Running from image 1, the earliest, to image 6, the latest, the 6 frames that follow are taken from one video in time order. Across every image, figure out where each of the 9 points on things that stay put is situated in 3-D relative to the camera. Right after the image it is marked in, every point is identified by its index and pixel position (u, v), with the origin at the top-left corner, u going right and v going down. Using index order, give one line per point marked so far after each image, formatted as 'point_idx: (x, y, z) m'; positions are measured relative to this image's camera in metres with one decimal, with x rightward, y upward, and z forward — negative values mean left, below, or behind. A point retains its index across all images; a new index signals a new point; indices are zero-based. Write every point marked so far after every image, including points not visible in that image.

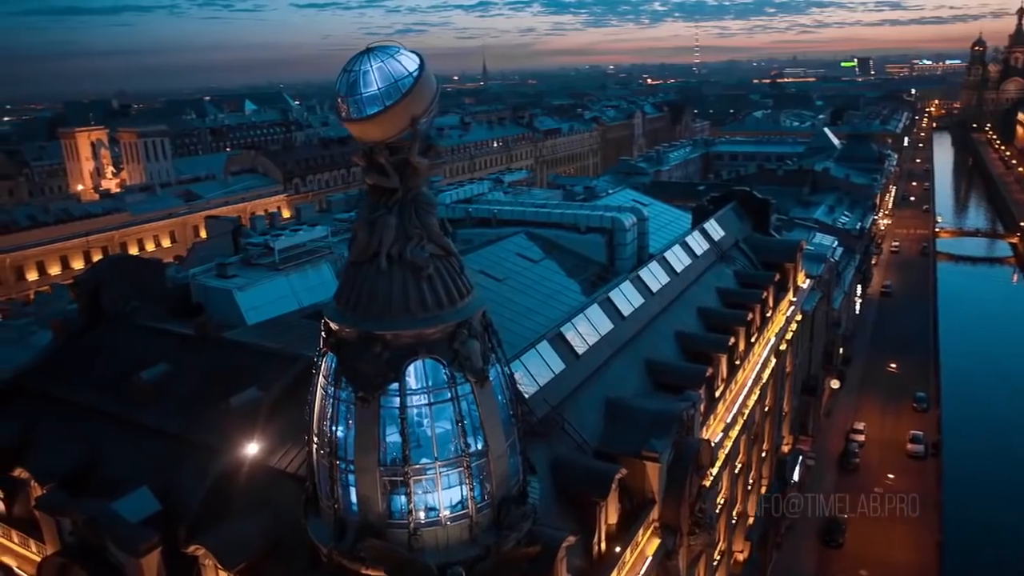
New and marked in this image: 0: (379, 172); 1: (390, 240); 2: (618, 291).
0: (-1.7, +1.5, +10.0) m
1: (-1.6, +0.6, +10.0) m
2: (+2.7, -0.1, +19.7) m
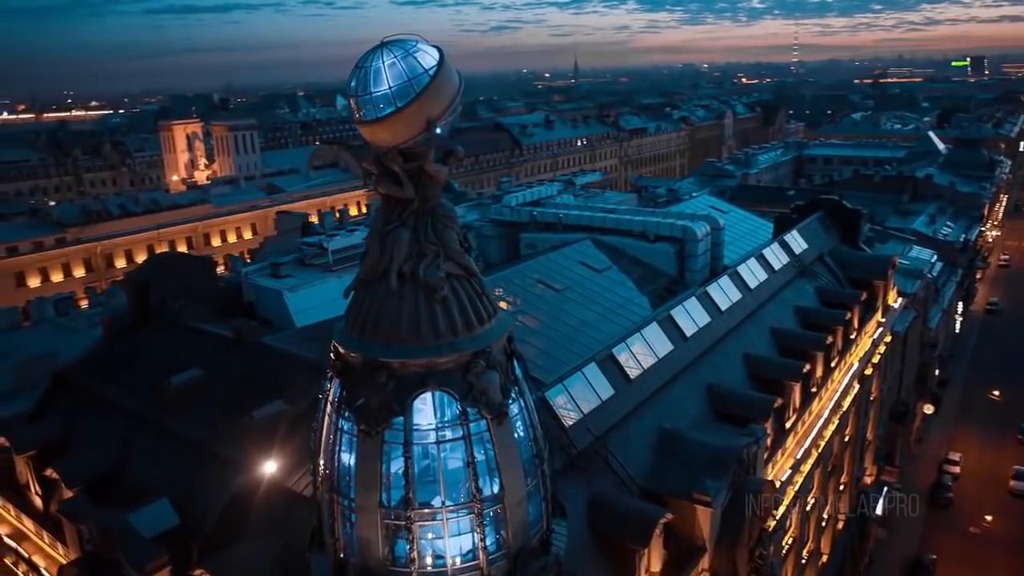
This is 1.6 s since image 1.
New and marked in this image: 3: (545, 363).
0: (-1.4, +1.2, +9.0) m
1: (-1.3, +0.4, +9.0) m
2: (+3.9, -0.5, +18.1) m
3: (+0.7, -1.8, +18.0) m
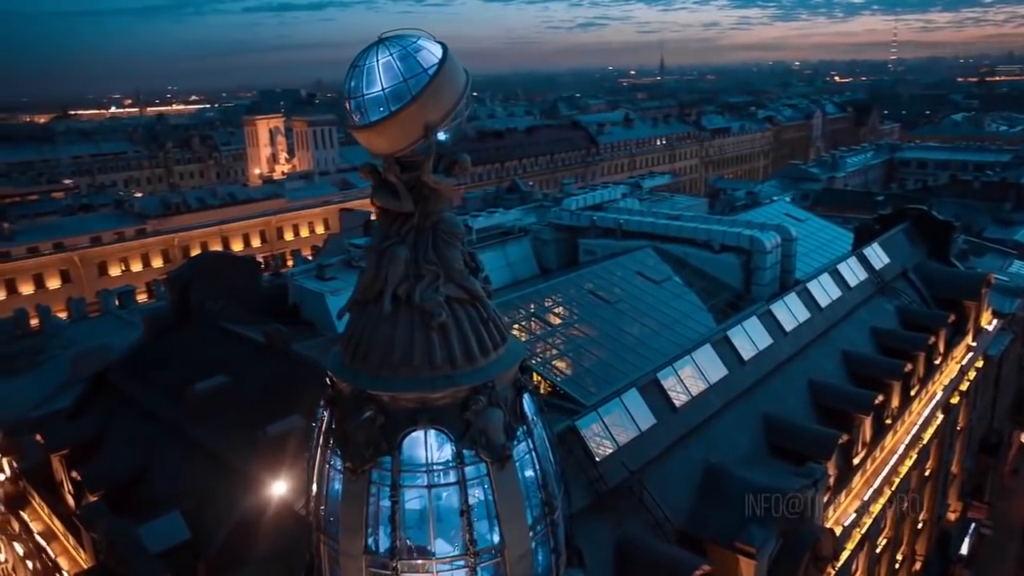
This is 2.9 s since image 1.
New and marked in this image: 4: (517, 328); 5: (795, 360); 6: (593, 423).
0: (-1.3, +1.0, +8.1) m
1: (-1.2, +0.1, +8.1) m
2: (+4.8, -0.9, +16.7) m
3: (+1.6, -2.1, +16.8) m
4: (+0.2, -0.9, +18.3) m
5: (+6.2, -1.6, +17.2) m
6: (+1.3, -2.2, +12.5) m
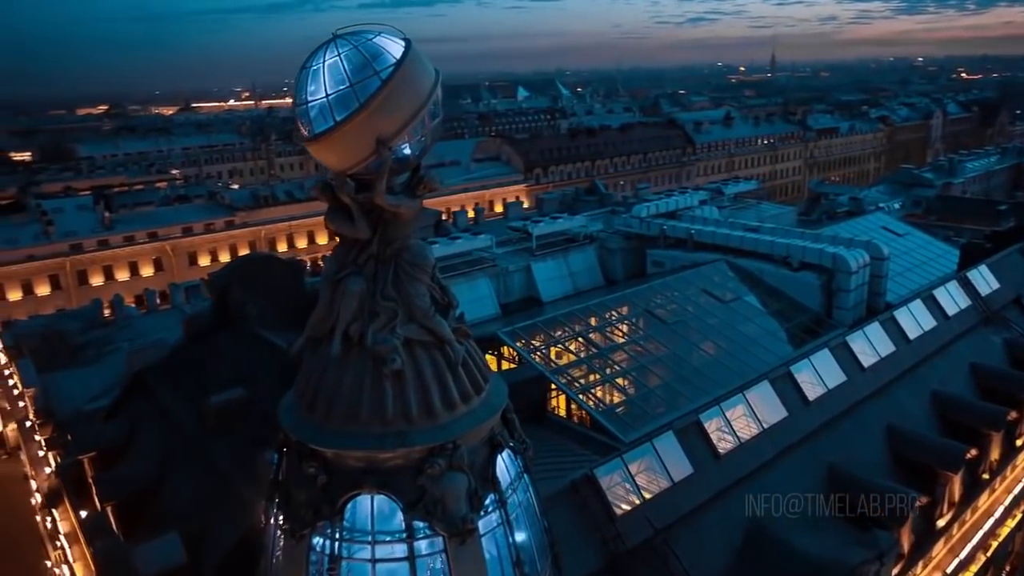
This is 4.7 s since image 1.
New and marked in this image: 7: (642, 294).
0: (-1.5, +0.6, +6.9) m
1: (-1.4, -0.2, +6.9) m
2: (+5.6, -1.4, +14.7) m
3: (+2.3, -2.5, +15.3) m
4: (+1.1, -1.3, +16.9) m
5: (+6.9, -2.2, +15.1) m
6: (+1.5, -2.6, +11.1) m
7: (+3.3, -0.1, +19.6) m
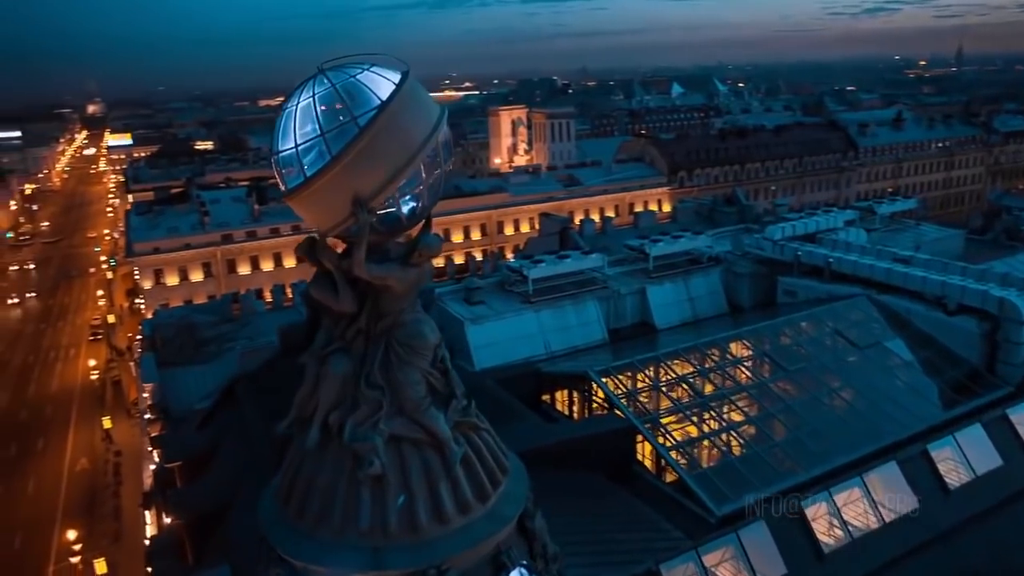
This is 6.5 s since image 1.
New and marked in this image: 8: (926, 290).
0: (-1.4, 0.0, +5.8) m
1: (-1.4, -0.8, +5.8) m
2: (+6.9, -2.4, +12.2) m
3: (+3.8, -3.3, +13.4) m
4: (+2.9, -2.0, +15.2) m
5: (+8.3, -3.2, +12.4) m
6: (+2.1, -3.3, +9.4) m
7: (+5.6, -1.0, +17.5) m
8: (+10.0, 0.0, +18.9) m
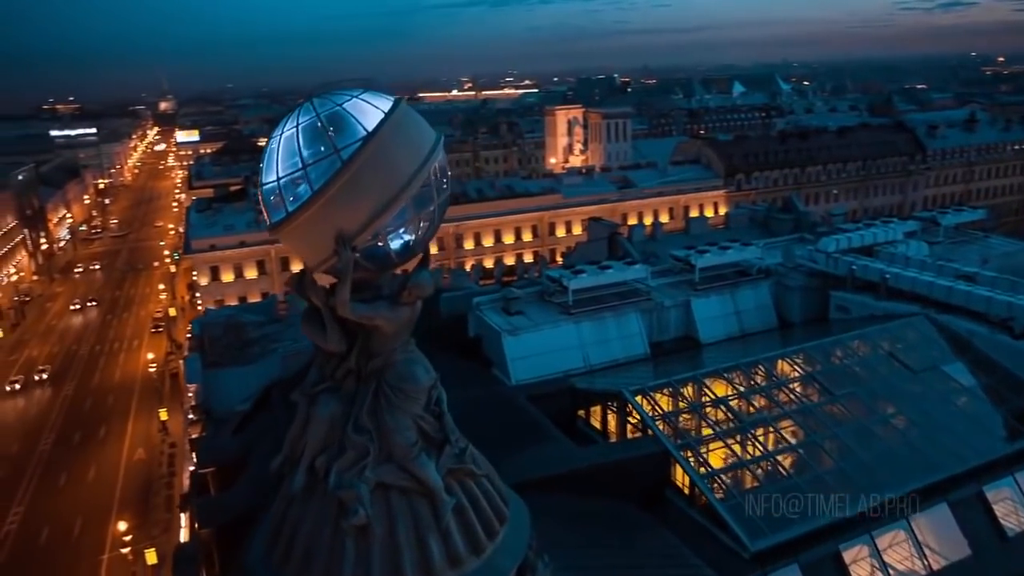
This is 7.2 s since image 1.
0: (-1.4, -0.2, +5.5) m
1: (-1.4, -1.1, +5.5) m
2: (+7.2, -2.8, +11.4) m
3: (+4.2, -3.6, +12.7) m
4: (+3.5, -2.3, +14.6) m
5: (+8.6, -3.6, +11.4) m
6: (+2.3, -3.6, +8.9) m
7: (+6.4, -1.3, +16.7) m
8: (+10.9, -0.5, +17.8) m
